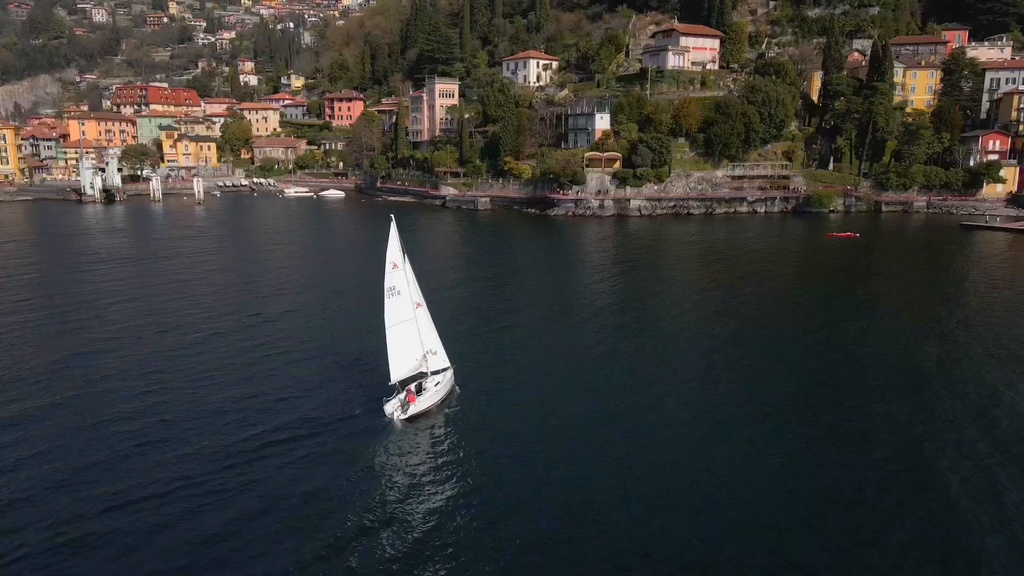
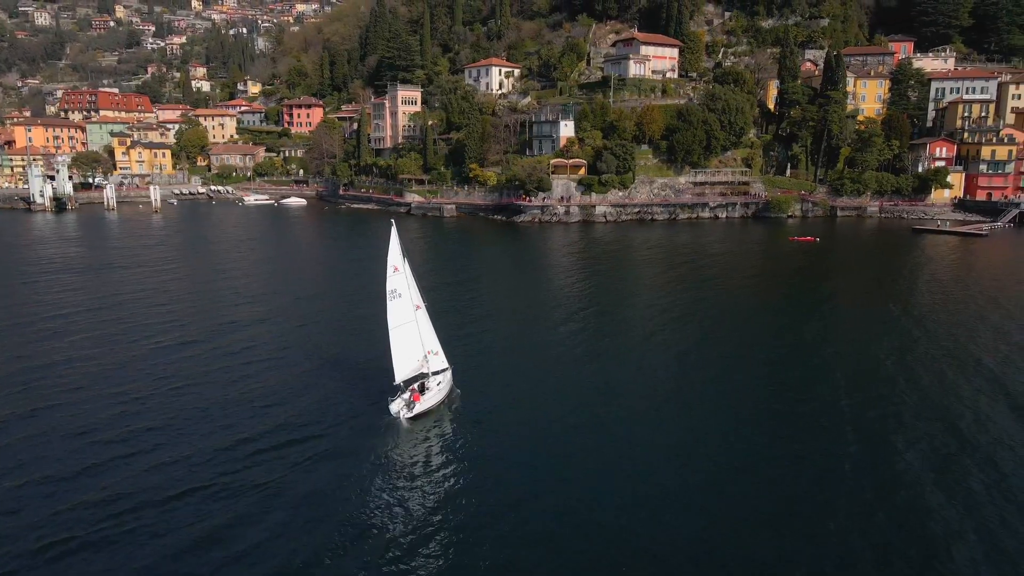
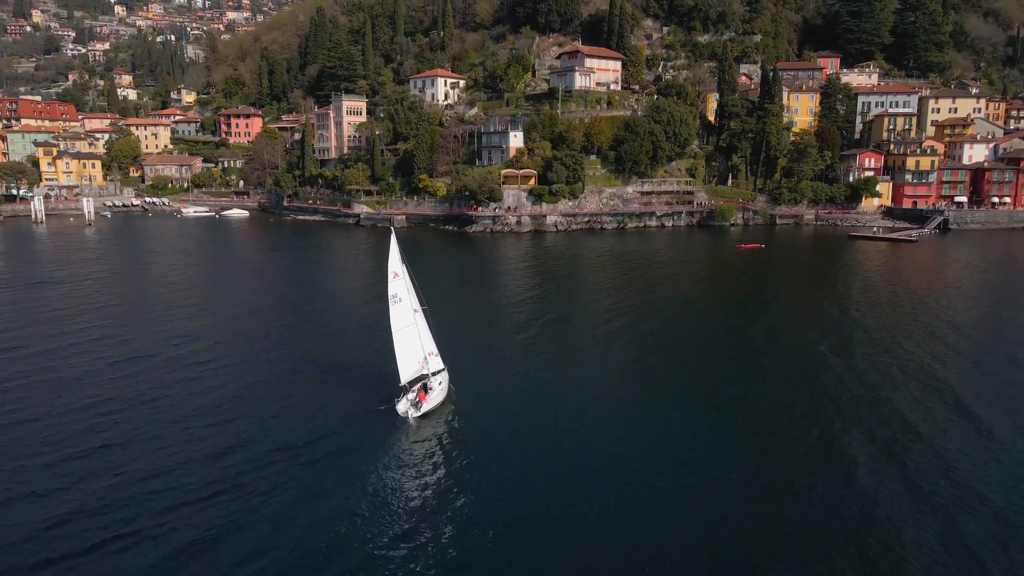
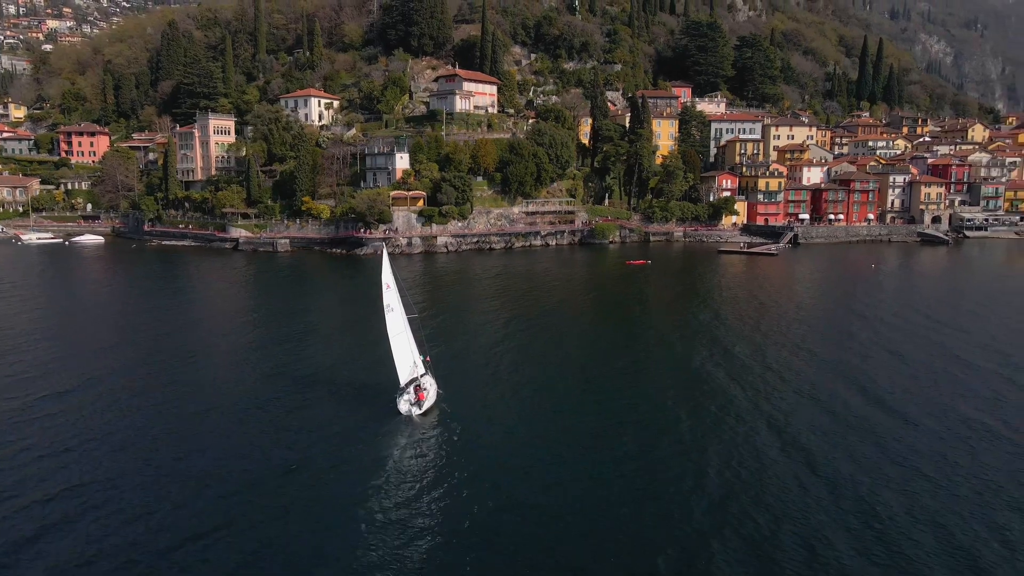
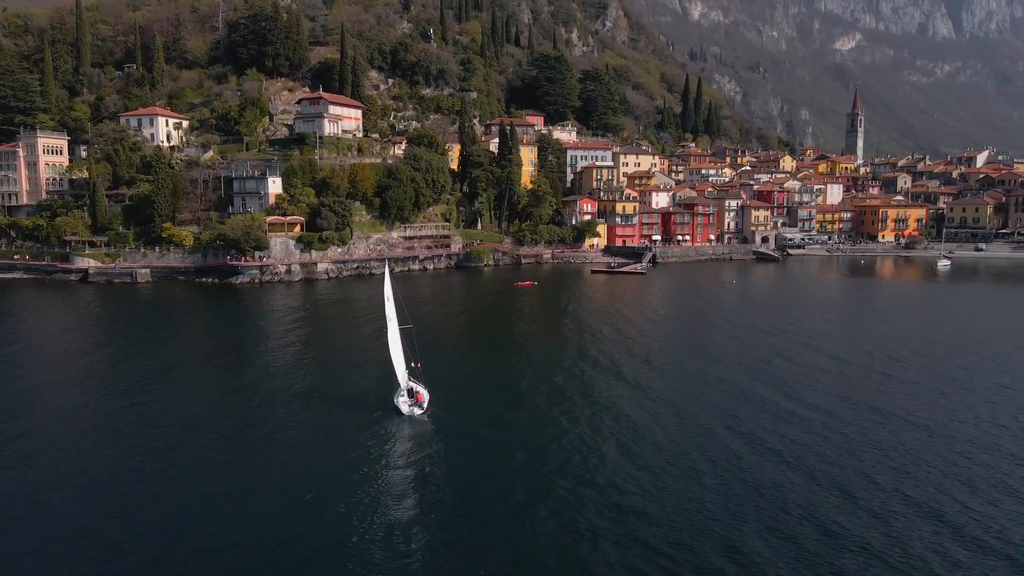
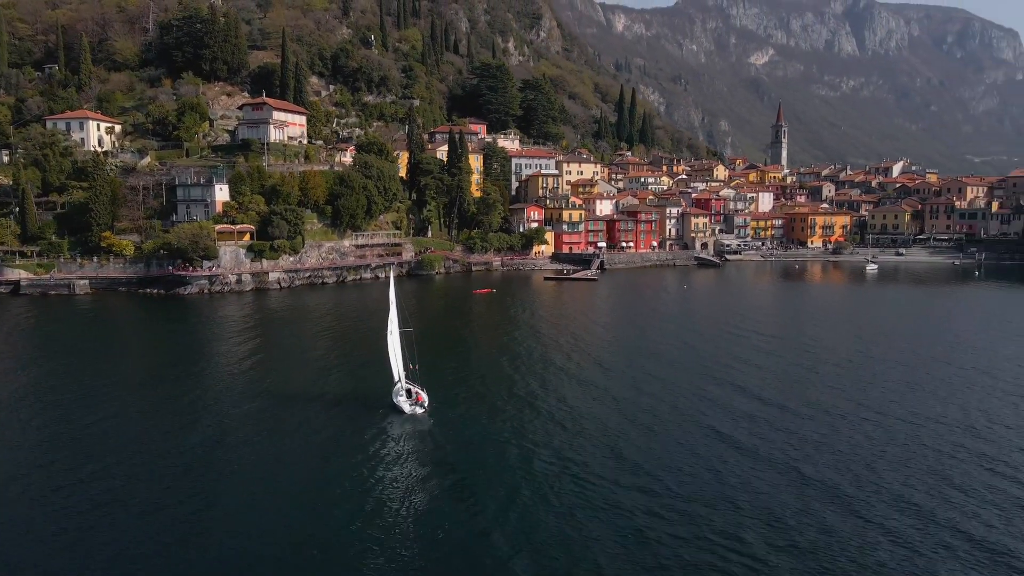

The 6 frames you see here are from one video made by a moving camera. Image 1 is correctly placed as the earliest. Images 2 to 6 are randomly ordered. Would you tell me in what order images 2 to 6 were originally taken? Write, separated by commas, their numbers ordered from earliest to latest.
2, 3, 4, 5, 6
